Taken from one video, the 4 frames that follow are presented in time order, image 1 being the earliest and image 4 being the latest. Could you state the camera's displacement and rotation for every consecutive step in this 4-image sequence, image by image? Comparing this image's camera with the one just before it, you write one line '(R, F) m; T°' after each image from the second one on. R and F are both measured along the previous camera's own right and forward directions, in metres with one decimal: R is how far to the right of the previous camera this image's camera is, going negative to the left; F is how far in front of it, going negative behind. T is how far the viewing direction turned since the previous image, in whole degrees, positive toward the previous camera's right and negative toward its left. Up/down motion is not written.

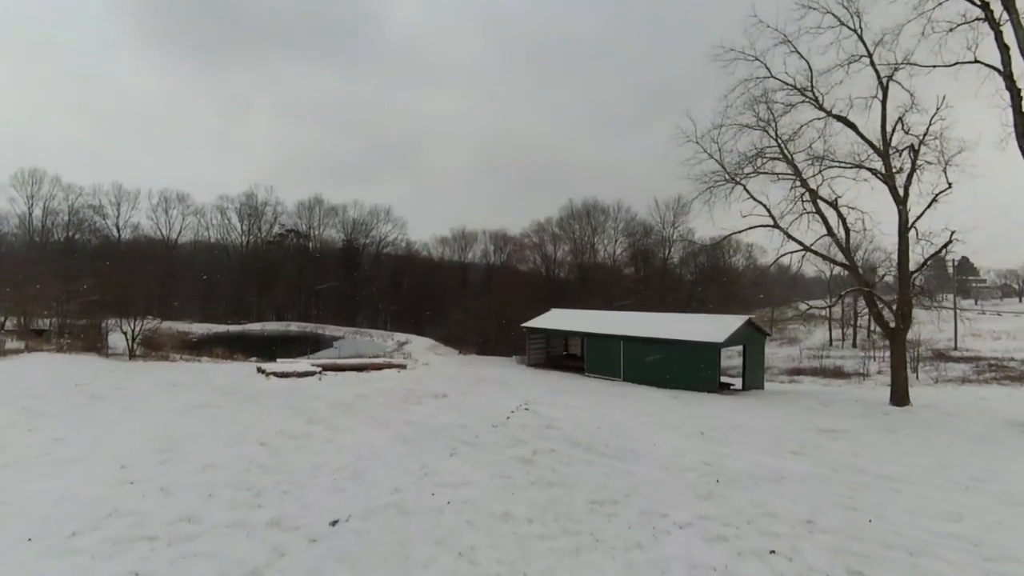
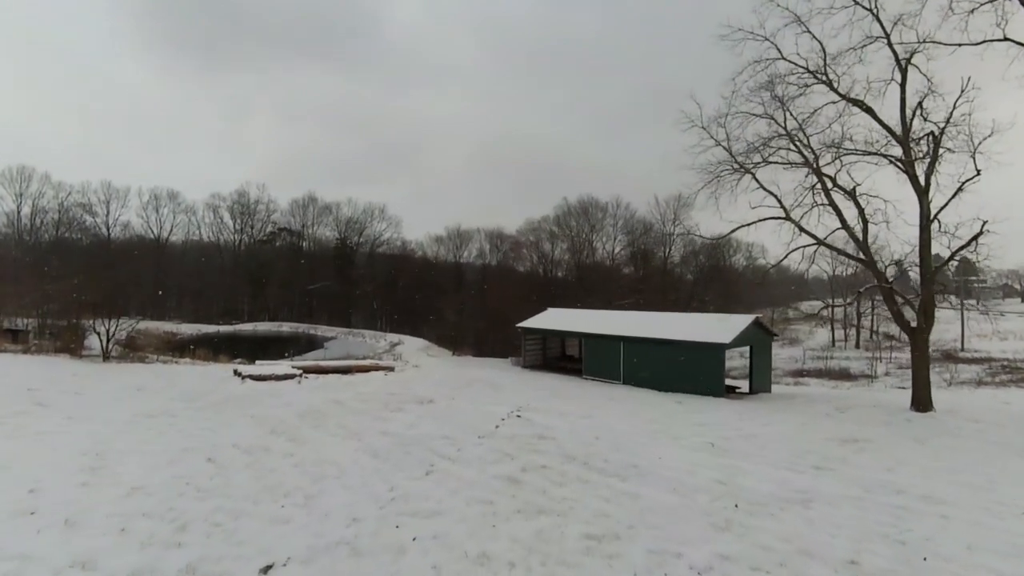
(+0.2, +0.9) m; 0°
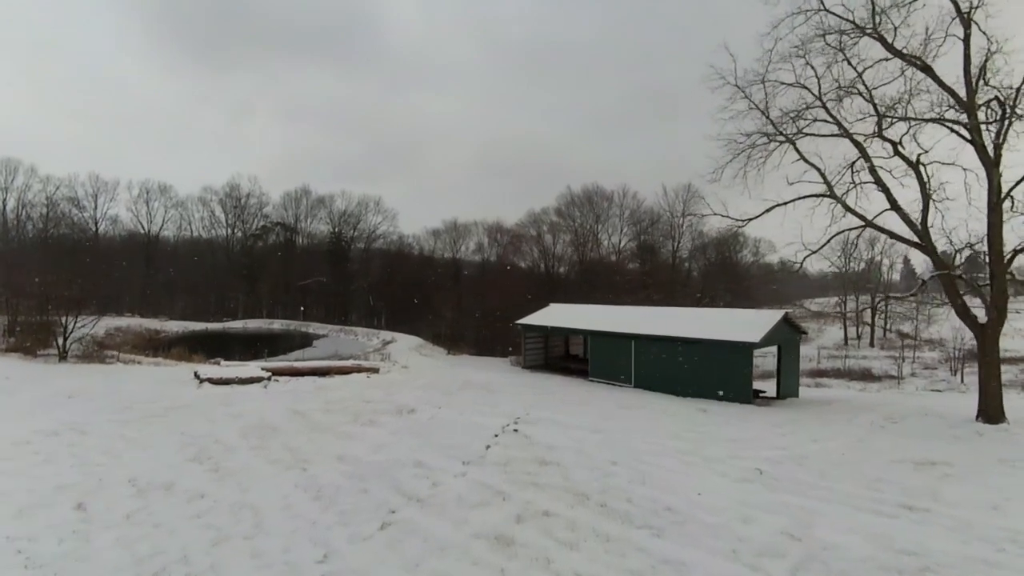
(+0.1, +1.8) m; 0°
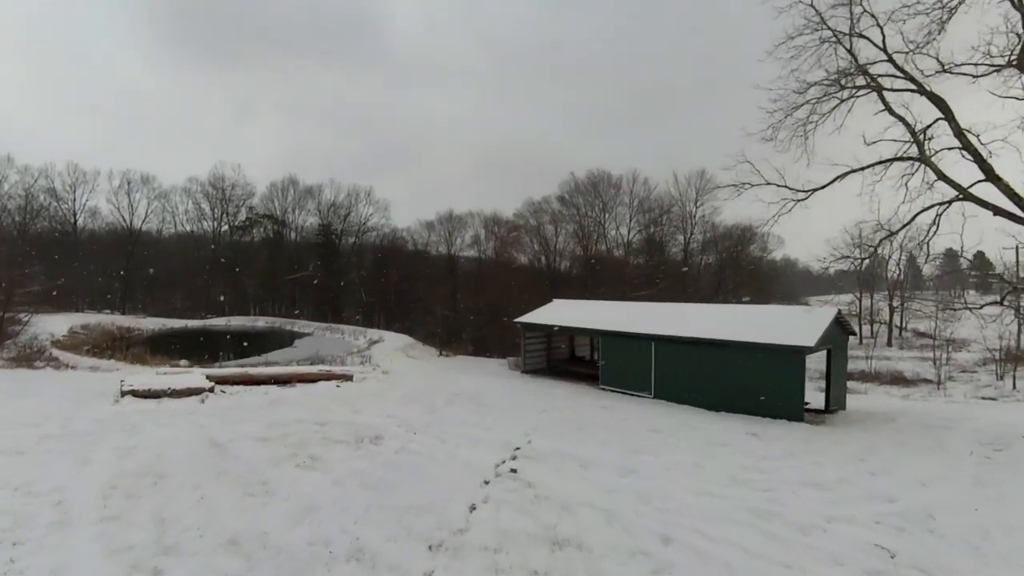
(0.0, +2.3) m; 0°
